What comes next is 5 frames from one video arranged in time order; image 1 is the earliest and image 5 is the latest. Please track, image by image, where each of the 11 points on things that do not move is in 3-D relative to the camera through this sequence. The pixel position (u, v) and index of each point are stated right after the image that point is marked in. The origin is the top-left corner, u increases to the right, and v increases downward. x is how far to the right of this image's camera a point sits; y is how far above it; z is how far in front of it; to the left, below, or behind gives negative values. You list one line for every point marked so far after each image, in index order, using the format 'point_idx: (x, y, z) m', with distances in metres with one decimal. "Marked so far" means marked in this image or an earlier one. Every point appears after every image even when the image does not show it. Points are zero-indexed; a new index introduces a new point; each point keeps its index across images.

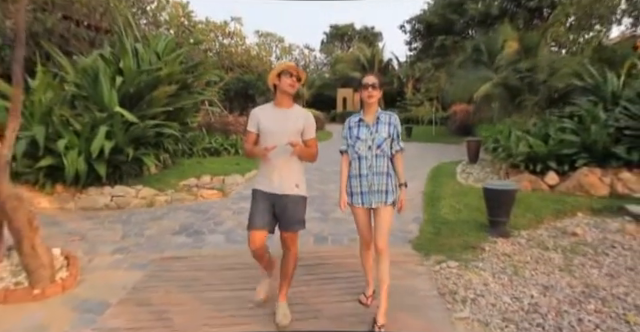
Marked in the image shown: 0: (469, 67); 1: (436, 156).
0: (+5.6, +3.7, +14.8) m
1: (+3.3, +0.3, +11.7) m
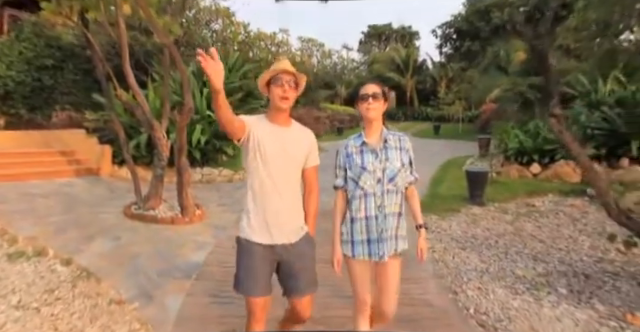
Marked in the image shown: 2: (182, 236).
0: (+7.1, +3.9, +16.3) m
1: (+4.5, +0.5, +13.5) m
2: (-1.7, -0.9, +4.8) m
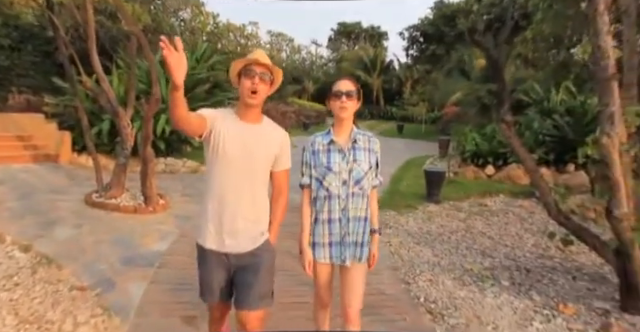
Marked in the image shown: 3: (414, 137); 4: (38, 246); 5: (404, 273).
0: (+5.8, +3.9, +17.0) m
1: (+3.3, +0.5, +13.9) m
2: (-2.1, -0.7, +4.8) m
3: (+4.6, +1.4, +19.4) m
4: (-2.8, -0.8, +3.9) m
5: (+0.8, -1.0, +3.9) m
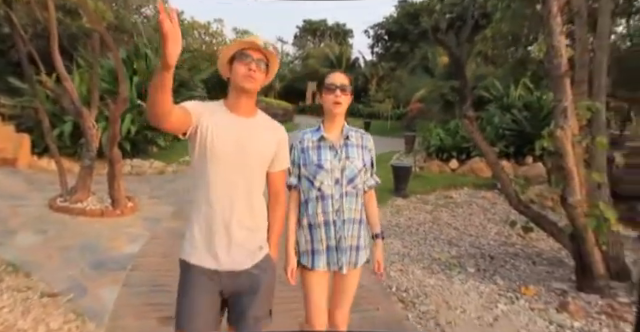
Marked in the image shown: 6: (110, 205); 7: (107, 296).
0: (+4.3, +4.1, +17.4) m
1: (+2.2, +0.7, +14.2) m
2: (-2.5, -0.7, +4.7) m
3: (+3.0, +1.6, +19.8) m
4: (-3.0, -0.8, +3.7) m
5: (+0.6, -1.0, +4.0) m
6: (-2.8, -0.5, +5.3) m
7: (-1.6, -1.0, +3.0) m
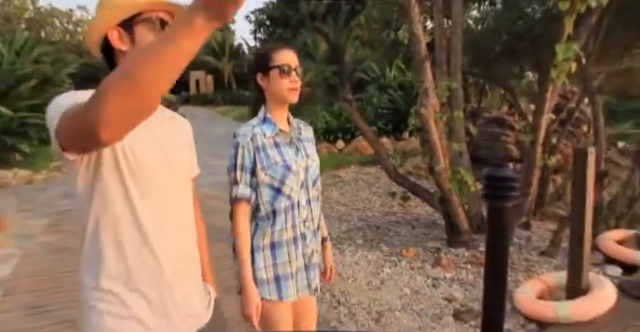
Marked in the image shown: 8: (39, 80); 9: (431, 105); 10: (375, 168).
0: (-0.5, +5.0, +17.8) m
1: (-1.5, +1.2, +14.4) m
2: (-3.6, -0.9, +4.1) m
3: (-2.0, +2.4, +19.9) m
4: (-3.9, -1.1, +3.1) m
5: (-0.5, -0.9, +4.1) m
6: (-4.2, -0.7, +4.6) m
7: (-2.4, -1.1, +2.7) m
8: (-6.0, +1.9, +8.5) m
9: (+1.2, +0.6, +4.2) m
10: (+1.2, 0.0, +8.4) m
